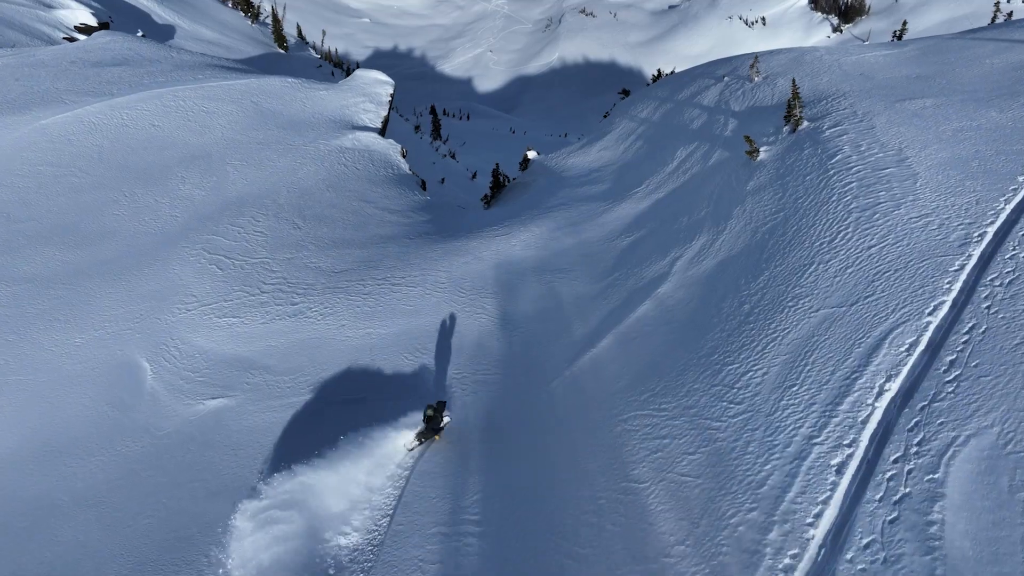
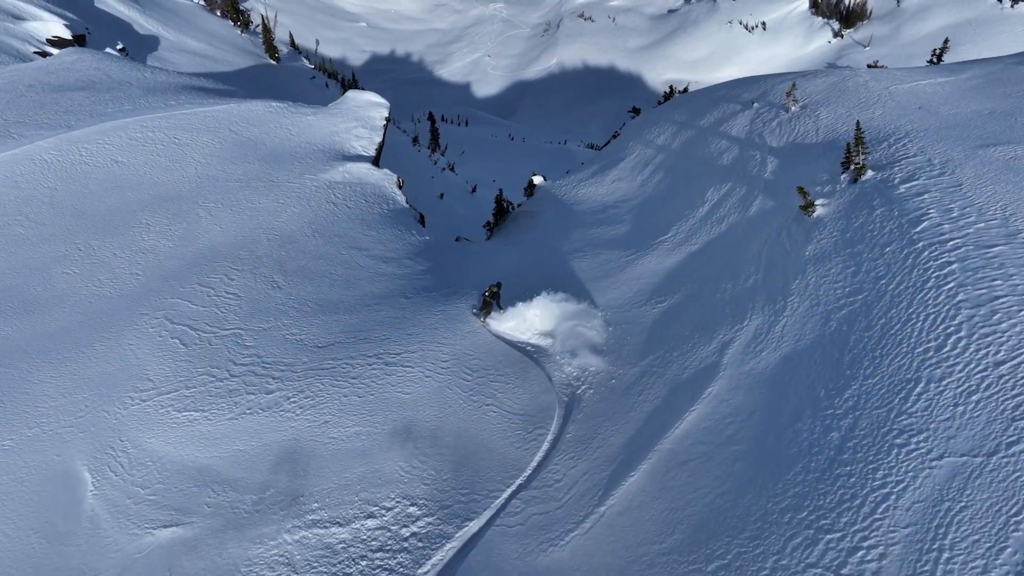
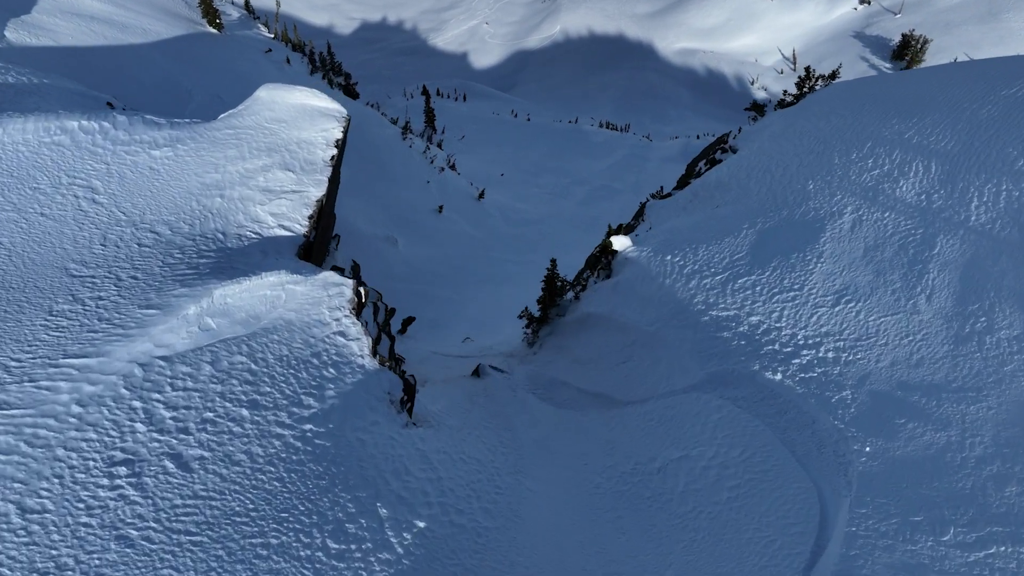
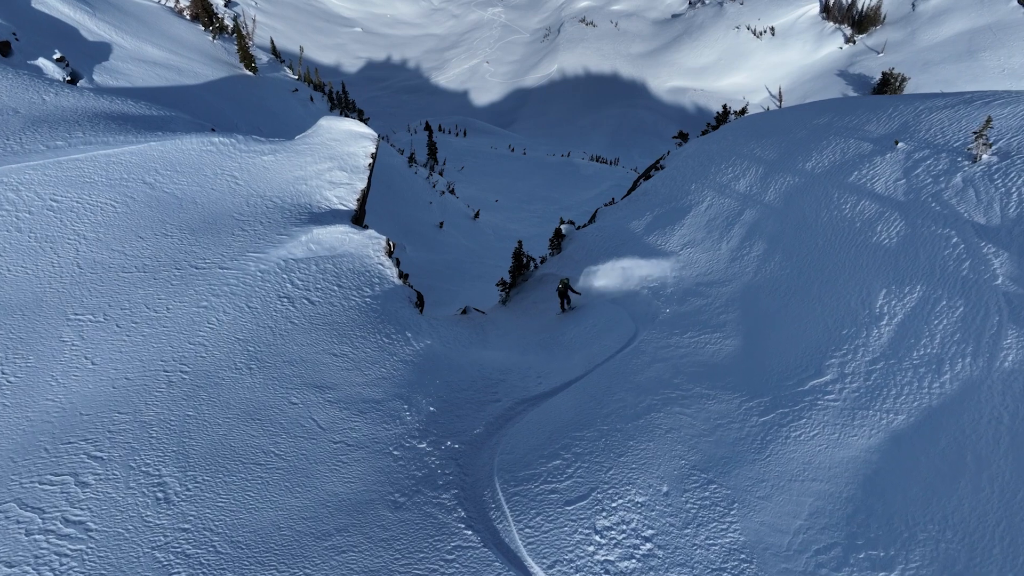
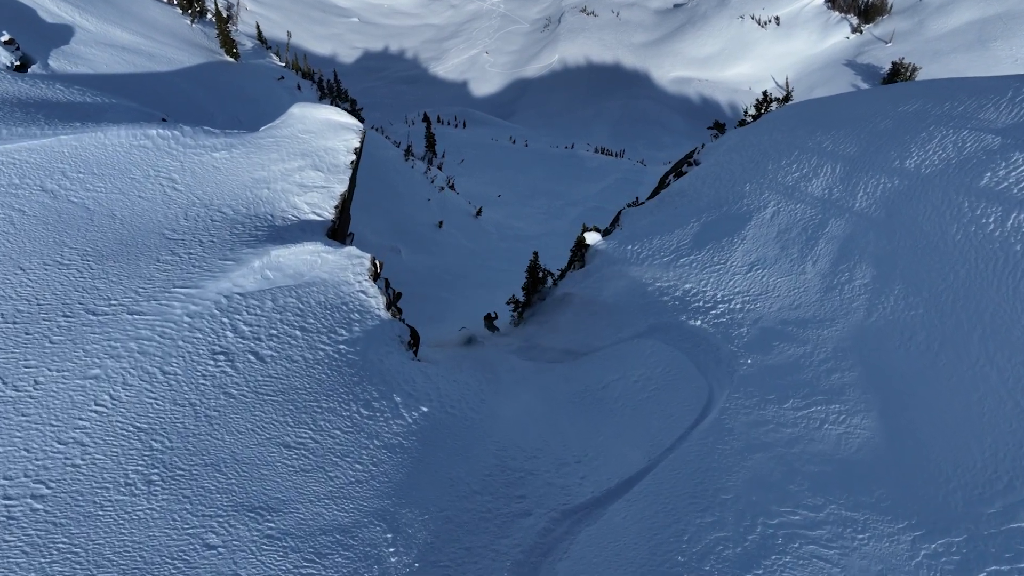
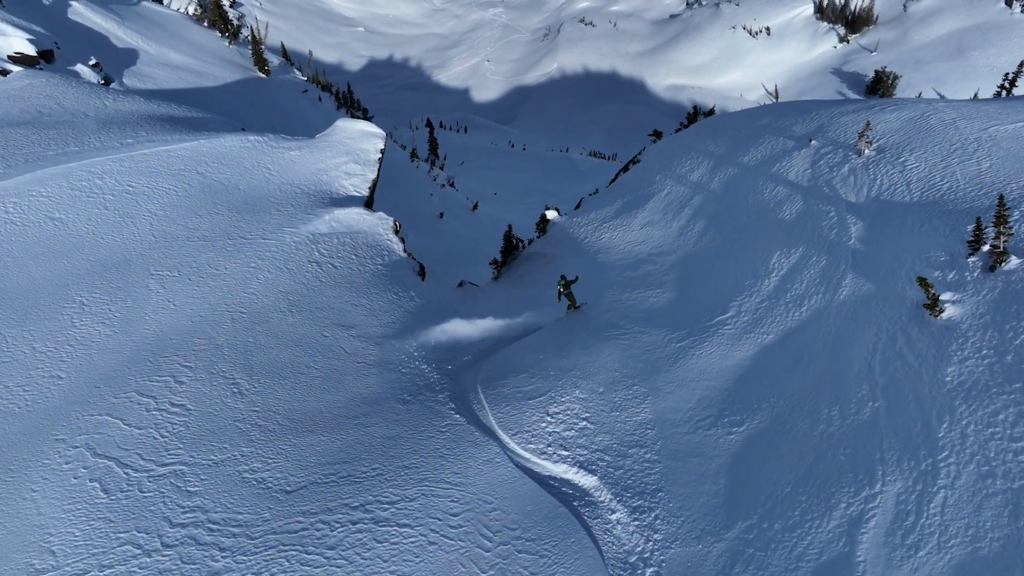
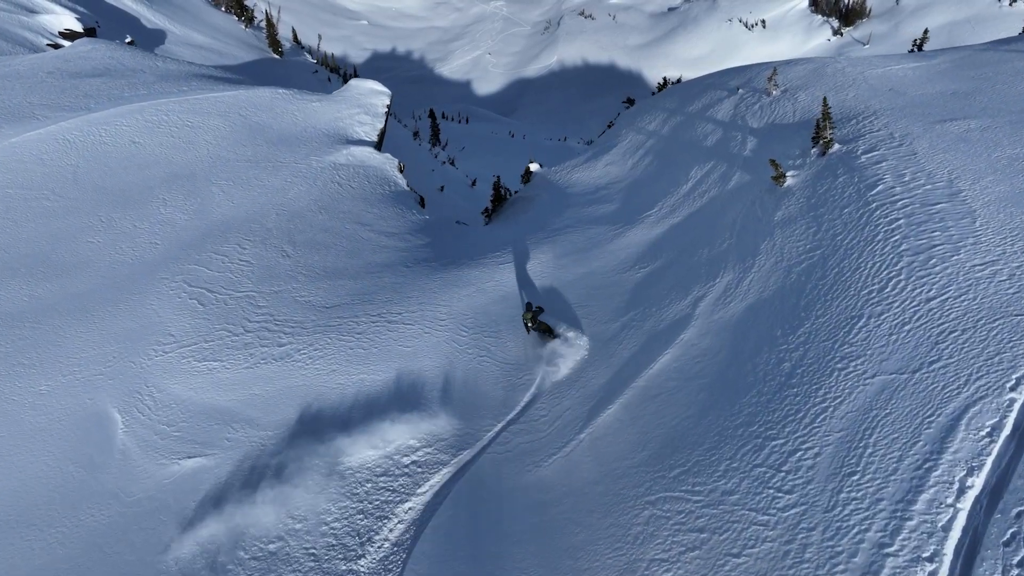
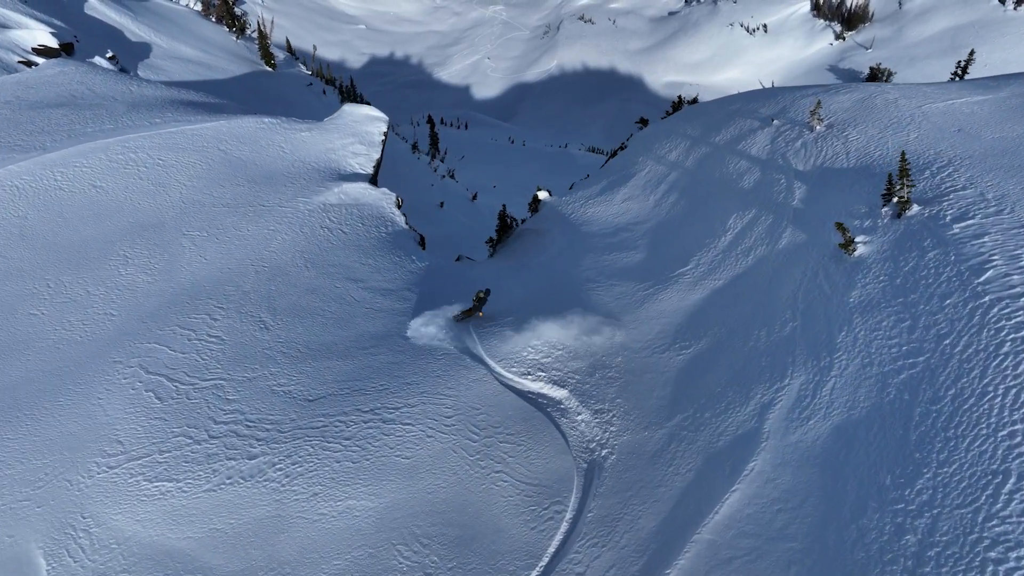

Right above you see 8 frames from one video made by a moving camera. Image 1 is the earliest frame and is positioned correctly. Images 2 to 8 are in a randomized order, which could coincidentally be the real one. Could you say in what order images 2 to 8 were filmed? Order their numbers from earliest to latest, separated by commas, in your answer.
7, 2, 8, 6, 4, 5, 3
